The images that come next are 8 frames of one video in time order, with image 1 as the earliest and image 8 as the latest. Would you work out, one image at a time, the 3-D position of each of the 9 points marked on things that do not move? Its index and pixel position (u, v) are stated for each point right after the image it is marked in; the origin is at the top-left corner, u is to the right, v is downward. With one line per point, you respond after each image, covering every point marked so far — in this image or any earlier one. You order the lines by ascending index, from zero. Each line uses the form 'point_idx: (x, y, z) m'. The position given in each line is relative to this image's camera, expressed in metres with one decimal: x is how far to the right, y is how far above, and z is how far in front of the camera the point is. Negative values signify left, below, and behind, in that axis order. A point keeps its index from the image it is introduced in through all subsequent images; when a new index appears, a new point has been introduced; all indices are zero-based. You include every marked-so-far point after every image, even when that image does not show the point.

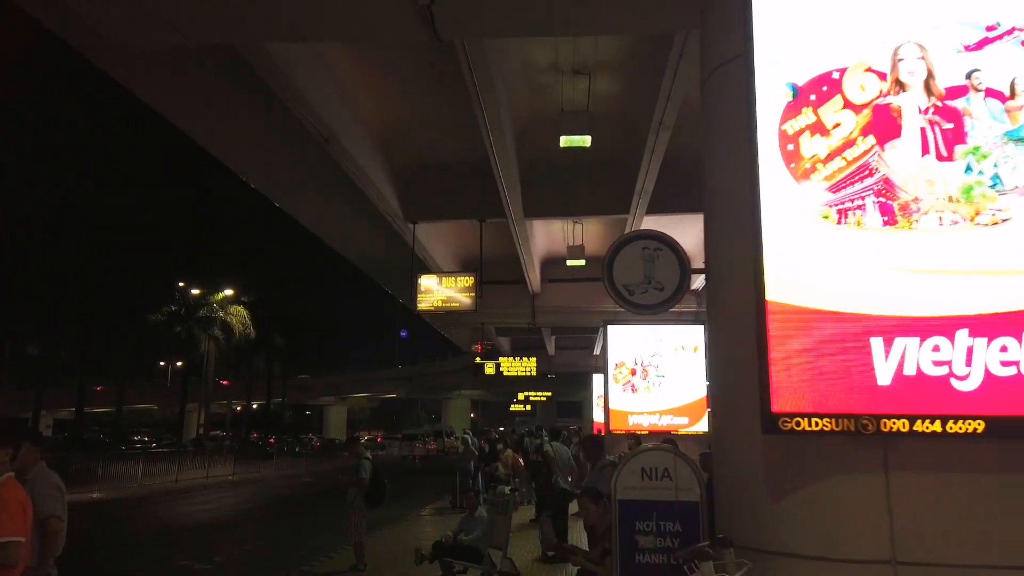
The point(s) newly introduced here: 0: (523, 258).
0: (+0.3, +0.8, +19.5) m
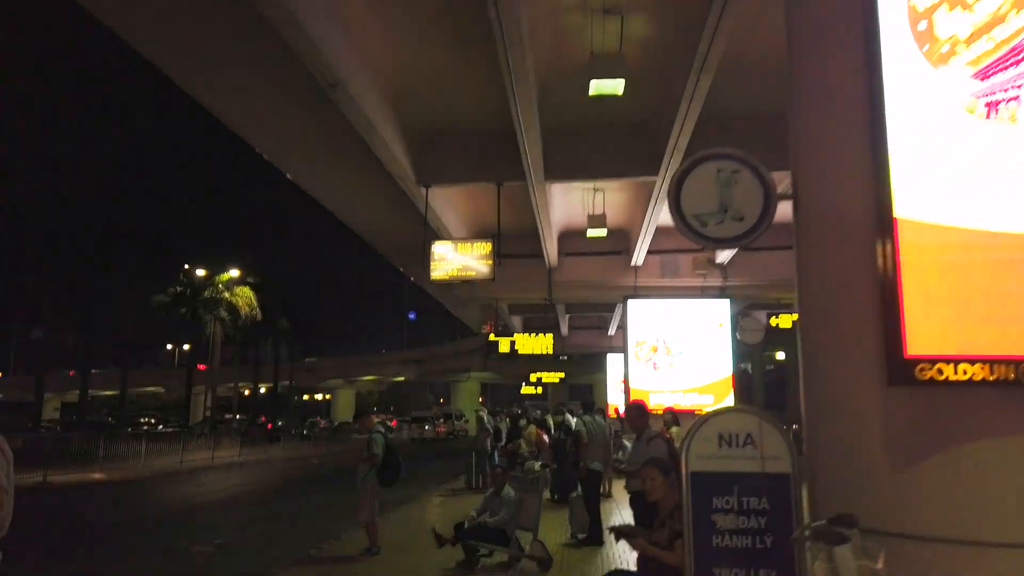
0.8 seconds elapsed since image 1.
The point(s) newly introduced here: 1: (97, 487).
0: (+0.8, +1.5, +18.5) m
1: (-11.1, -5.3, +19.9) m
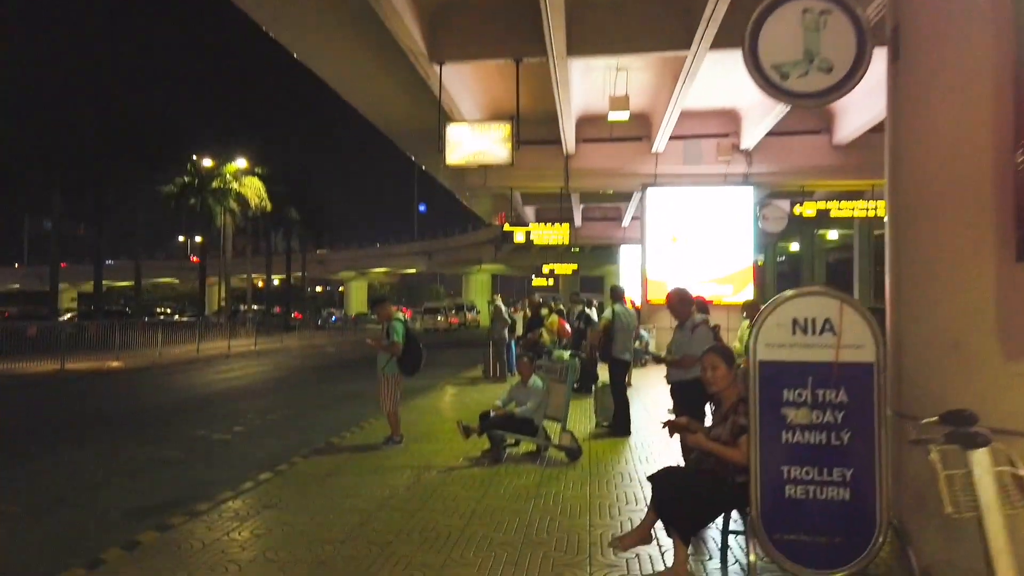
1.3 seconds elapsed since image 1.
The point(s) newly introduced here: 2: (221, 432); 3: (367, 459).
0: (+1.2, +4.2, +17.5) m
1: (-10.6, -2.4, +20.0) m
2: (-4.1, -2.0, +10.5) m
3: (-1.5, -1.8, +7.7) m
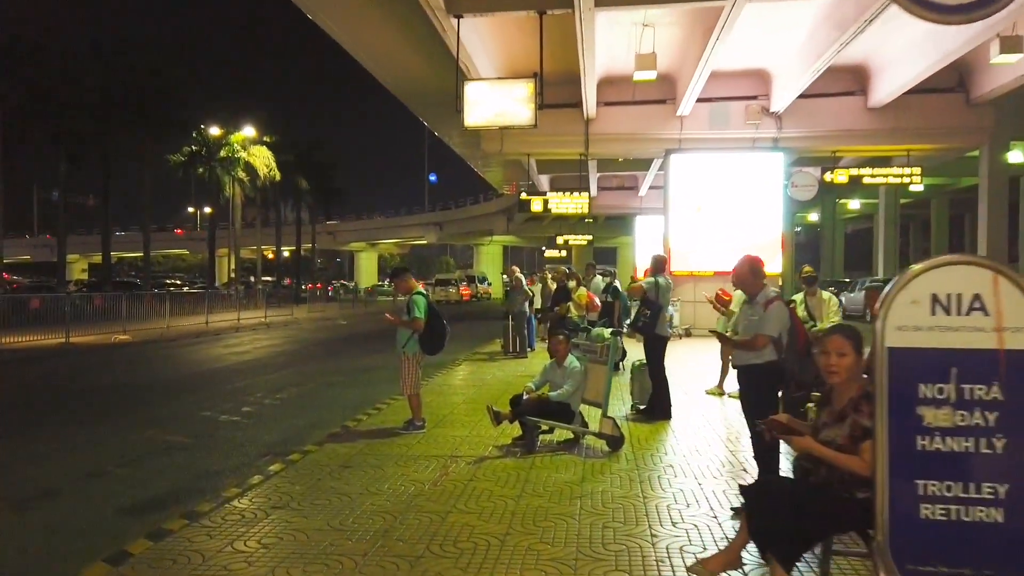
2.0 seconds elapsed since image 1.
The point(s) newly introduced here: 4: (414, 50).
0: (+1.6, +4.8, +16.6) m
1: (-10.1, -1.6, +19.4) m
2: (-3.8, -1.6, +9.9) m
3: (-1.2, -1.5, +7.0) m
4: (-1.9, +4.7, +15.0) m
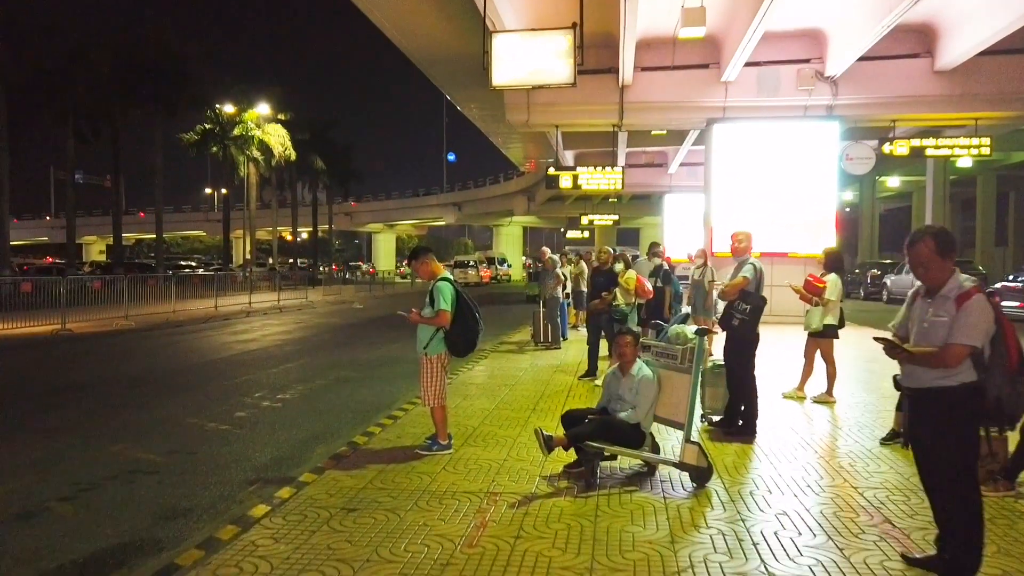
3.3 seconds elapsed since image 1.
0: (+2.2, +5.2, +14.8) m
1: (-9.5, -1.2, +18.1) m
2: (-3.3, -1.5, +8.4) m
3: (-0.8, -1.4, +5.5) m
4: (-1.4, +5.1, +13.3) m
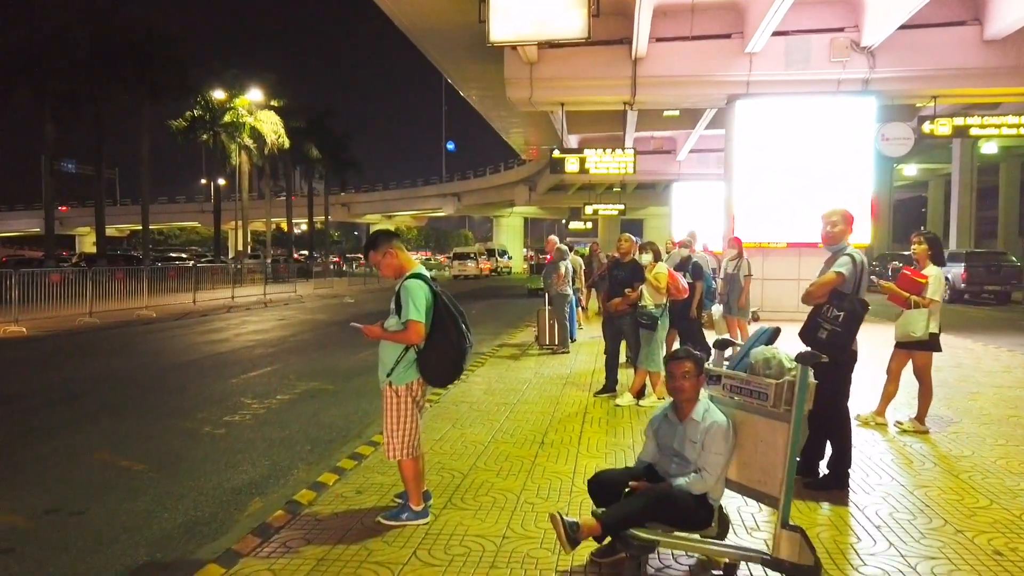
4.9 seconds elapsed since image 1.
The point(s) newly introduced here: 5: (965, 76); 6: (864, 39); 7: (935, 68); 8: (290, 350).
0: (+2.2, +5.3, +12.9) m
1: (-9.4, -1.0, +16.3) m
2: (-3.3, -1.4, +6.6) m
3: (-0.8, -1.4, +3.7) m
4: (-1.4, +5.1, +11.4) m
5: (+10.0, +4.7, +16.4) m
6: (+7.5, +5.3, +15.9) m
7: (+9.3, +4.8, +16.3) m
8: (-4.3, -1.2, +14.2) m
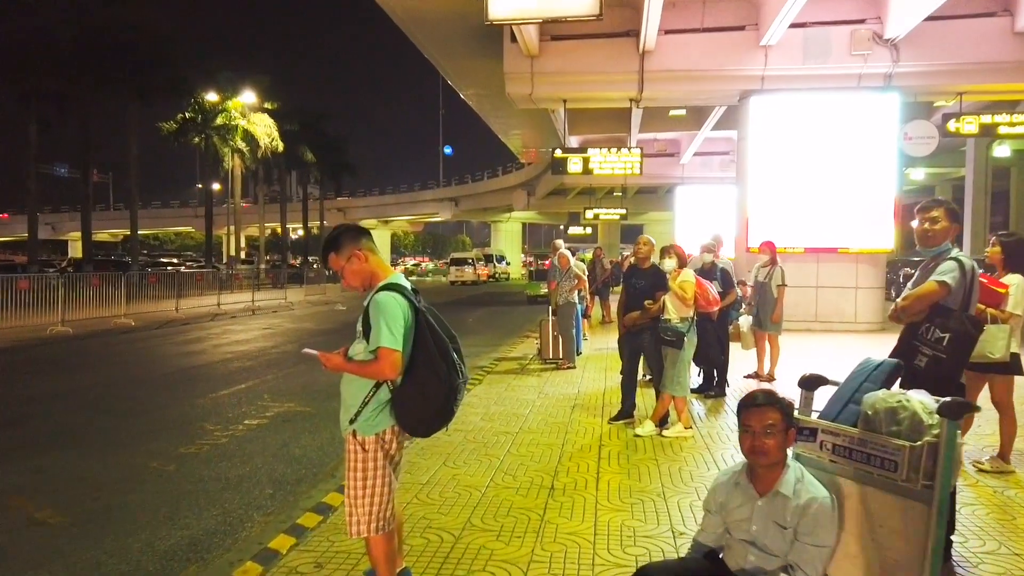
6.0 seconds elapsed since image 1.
0: (+2.3, +5.1, +11.9) m
1: (-9.4, -1.2, +15.2) m
2: (-3.3, -1.5, +5.5) m
3: (-0.8, -1.4, +2.6) m
4: (-1.3, +5.0, +10.4) m
5: (+10.0, +4.5, +15.3) m
6: (+7.5, +5.2, +14.9) m
7: (+9.3, +4.7, +15.3) m
8: (-4.3, -1.3, +13.1) m
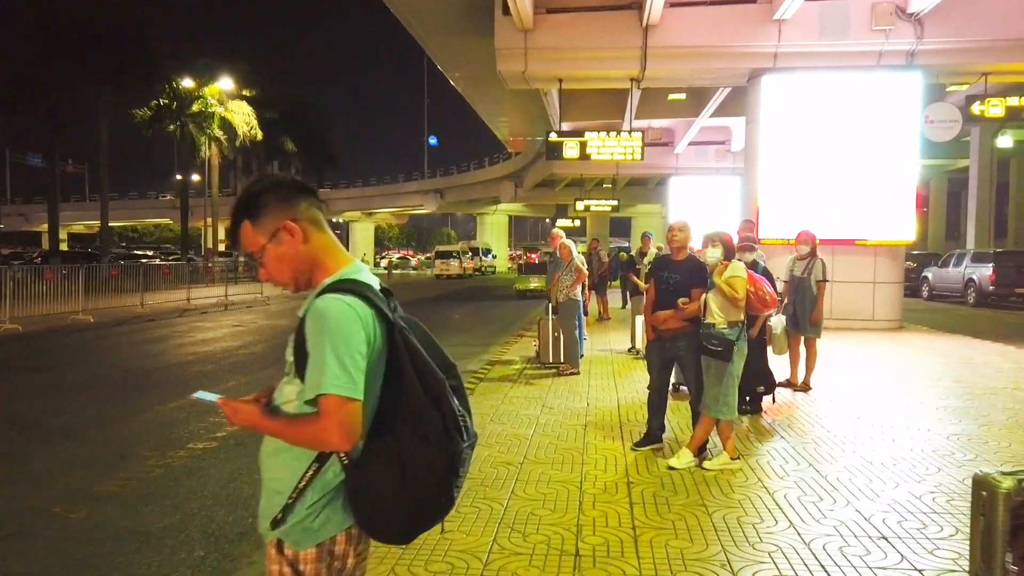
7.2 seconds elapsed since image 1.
0: (+2.2, +5.2, +10.6) m
1: (-9.6, -1.1, +13.7) m
2: (-3.2, -1.5, +4.1) m
3: (-0.6, -1.4, +1.3) m
4: (-1.4, +5.1, +9.0) m
5: (+9.8, +4.6, +14.2) m
6: (+7.4, +5.2, +13.7) m
7: (+9.2, +4.8, +14.2) m
8: (-4.4, -1.2, +11.7) m
